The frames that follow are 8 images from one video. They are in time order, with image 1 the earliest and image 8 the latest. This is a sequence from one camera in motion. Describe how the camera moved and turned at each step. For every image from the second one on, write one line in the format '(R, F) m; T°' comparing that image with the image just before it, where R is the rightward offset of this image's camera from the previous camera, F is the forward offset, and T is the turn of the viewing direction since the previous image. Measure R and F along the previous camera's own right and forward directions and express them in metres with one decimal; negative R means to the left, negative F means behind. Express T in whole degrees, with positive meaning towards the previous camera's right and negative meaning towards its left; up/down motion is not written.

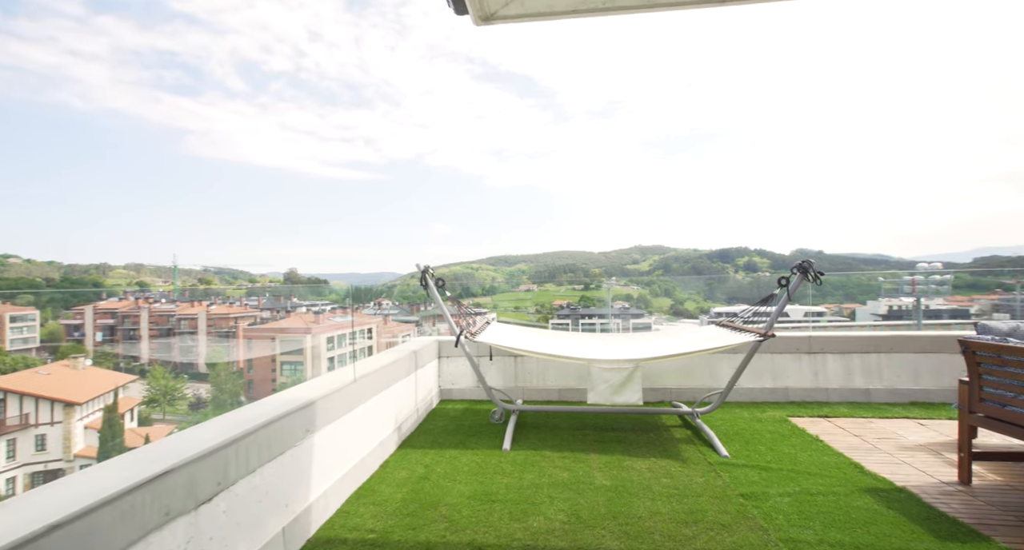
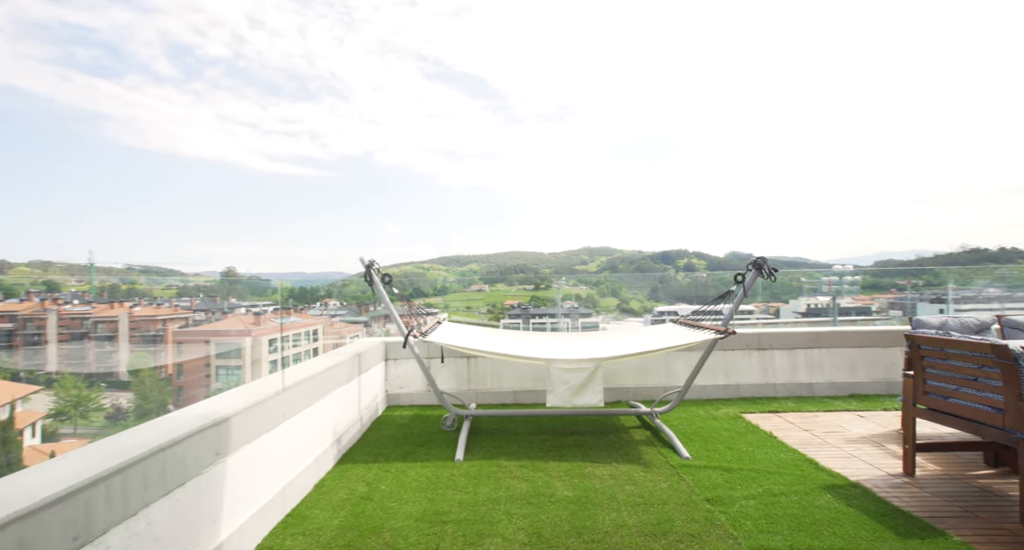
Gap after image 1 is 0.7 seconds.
(0.0, +0.2) m; +6°
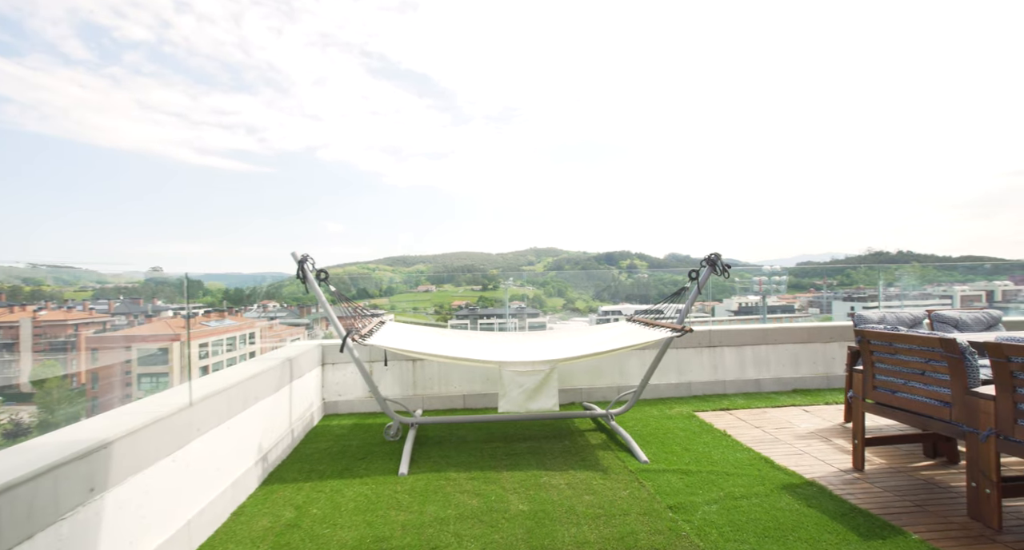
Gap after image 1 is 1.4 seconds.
(0.0, +0.2) m; +6°
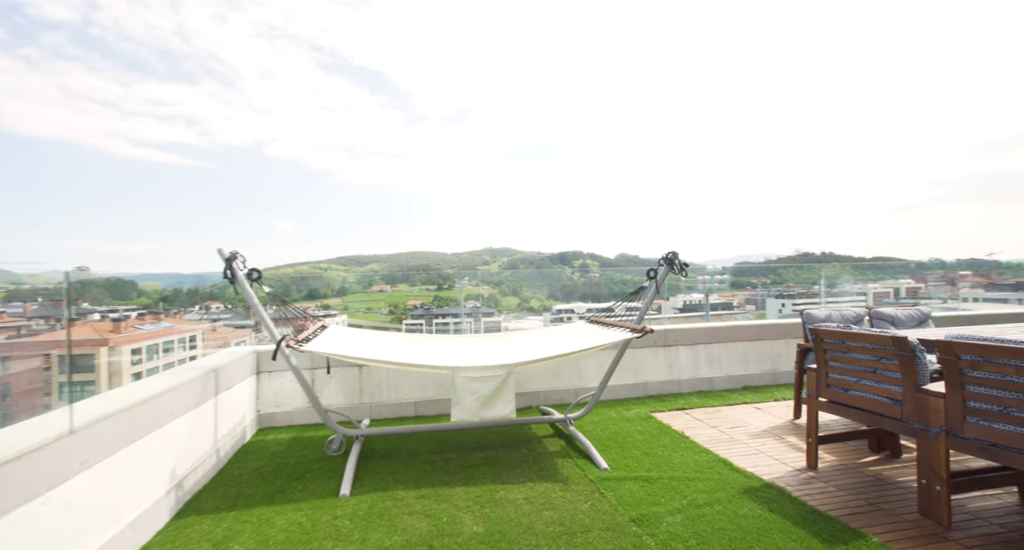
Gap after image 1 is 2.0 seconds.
(0.0, +0.2) m; +5°
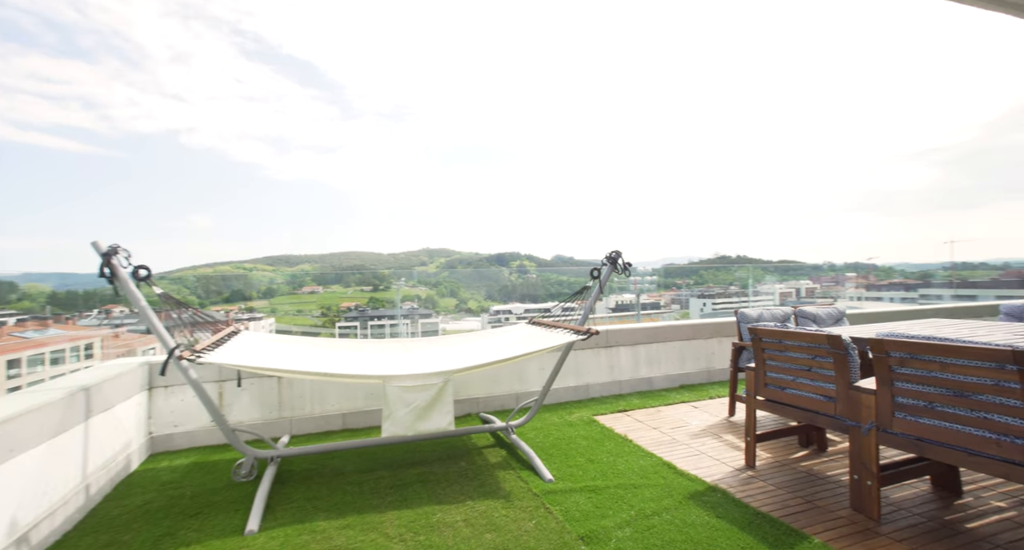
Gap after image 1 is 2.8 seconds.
(0.0, +0.2) m; +7°
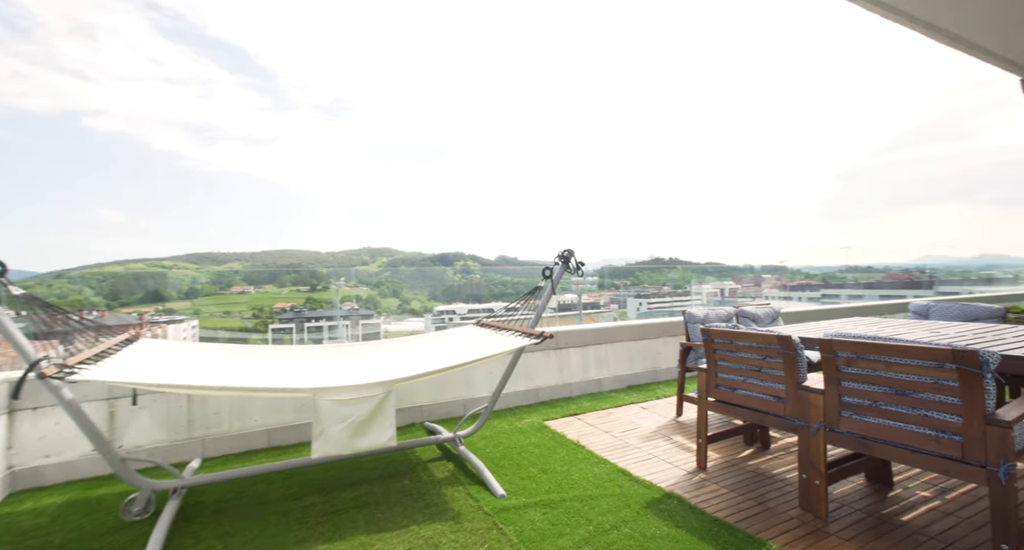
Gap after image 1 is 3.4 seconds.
(0.0, +0.2) m; +7°
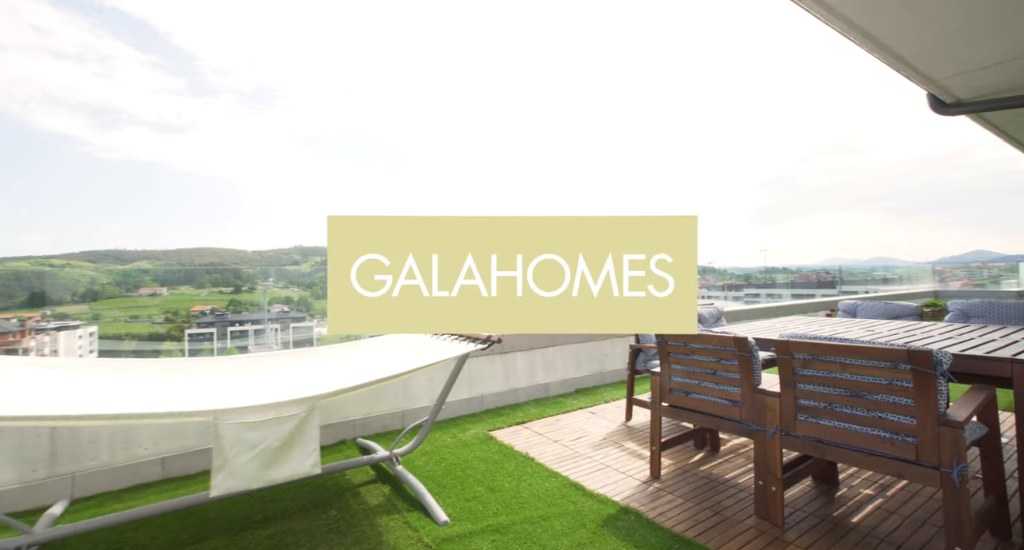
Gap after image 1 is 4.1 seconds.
(0.0, +0.2) m; +7°
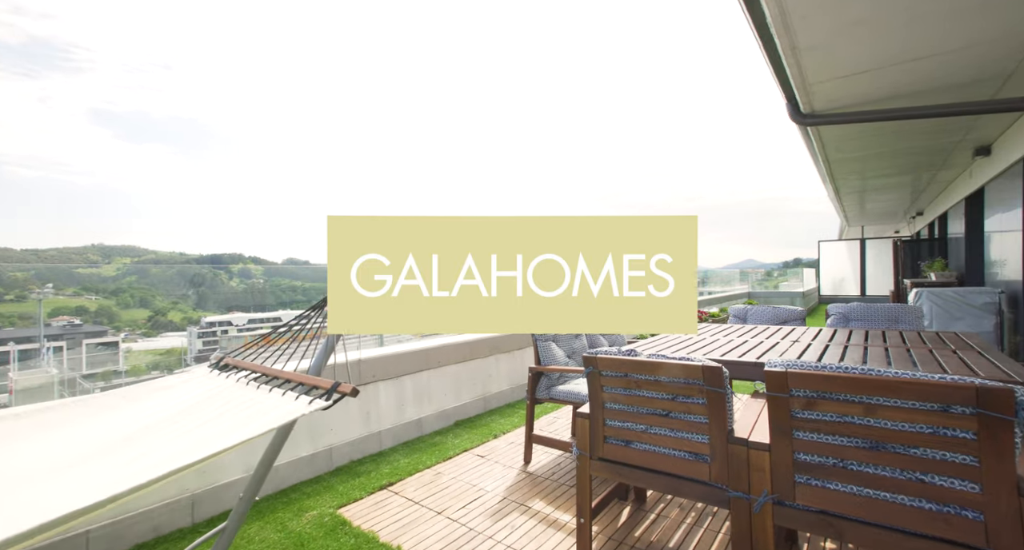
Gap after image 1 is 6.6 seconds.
(0.0, +0.9) m; +16°
